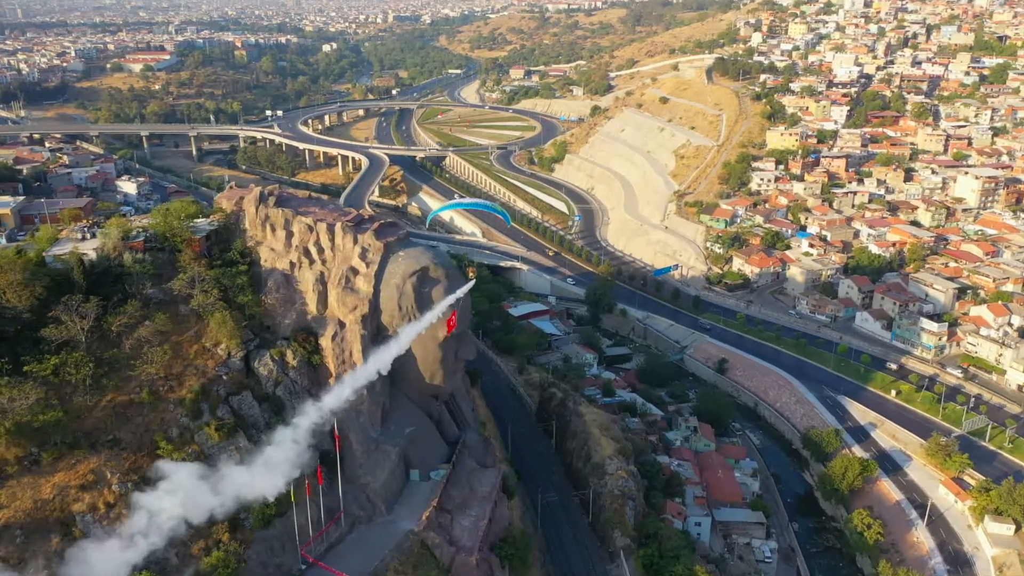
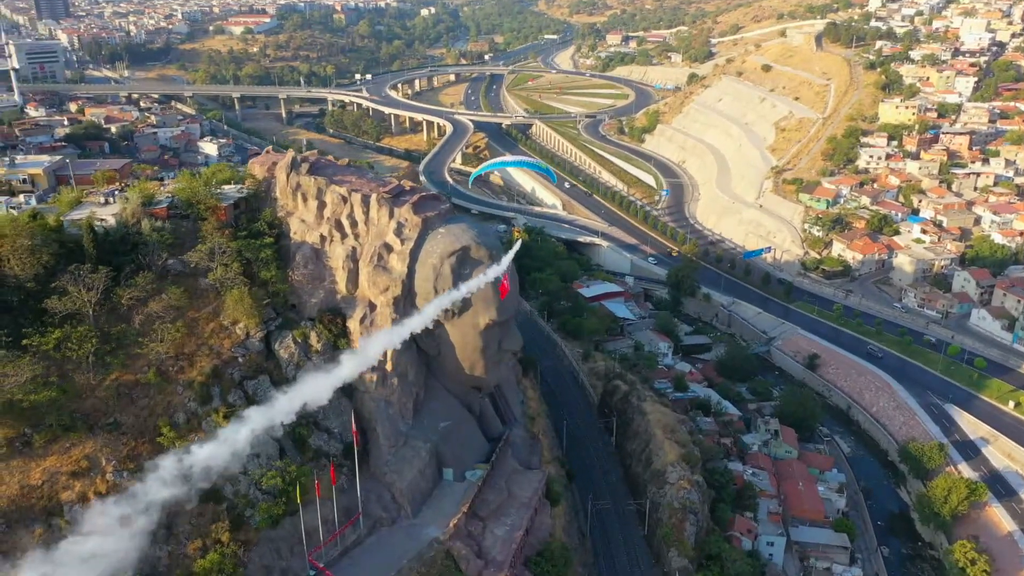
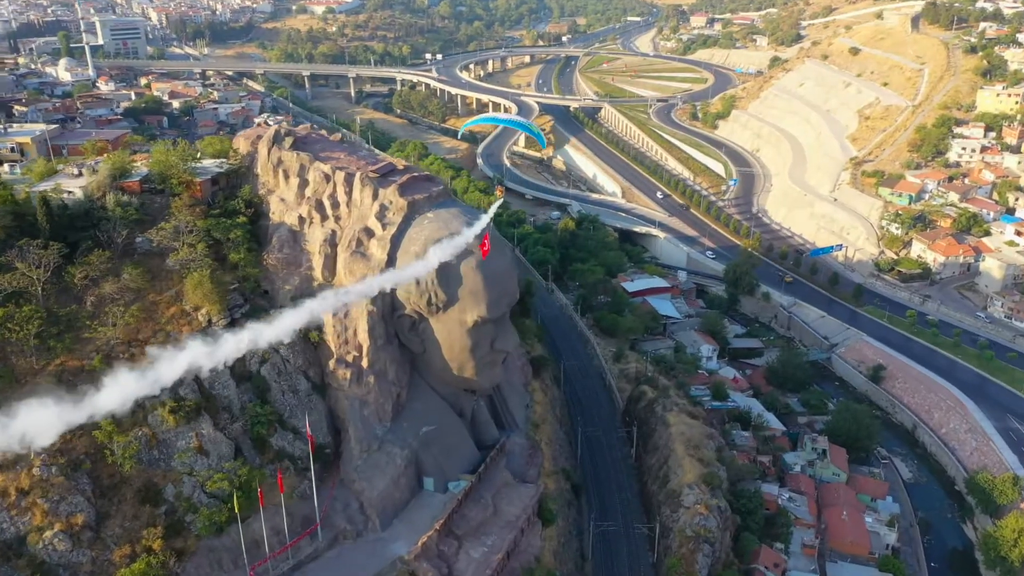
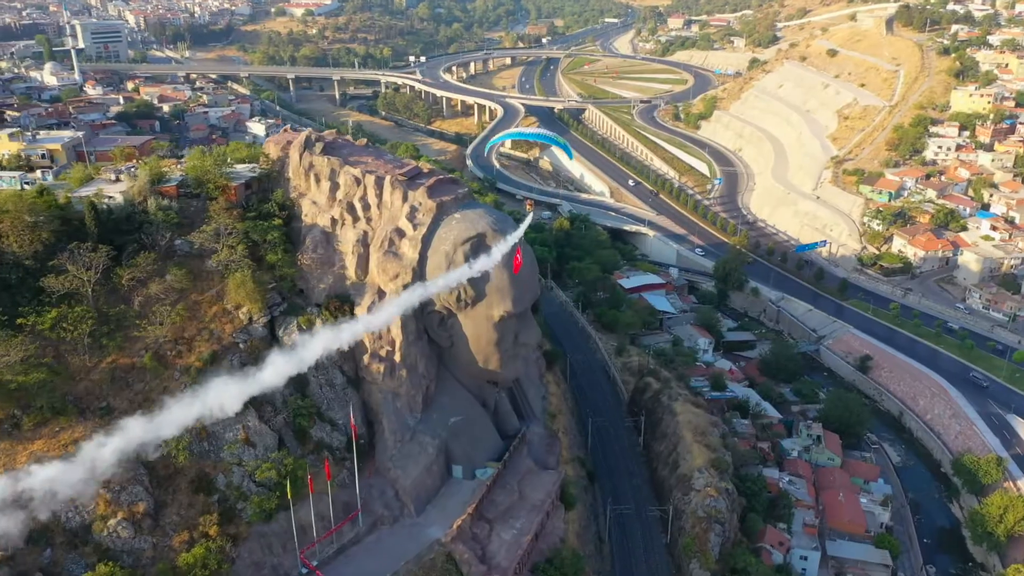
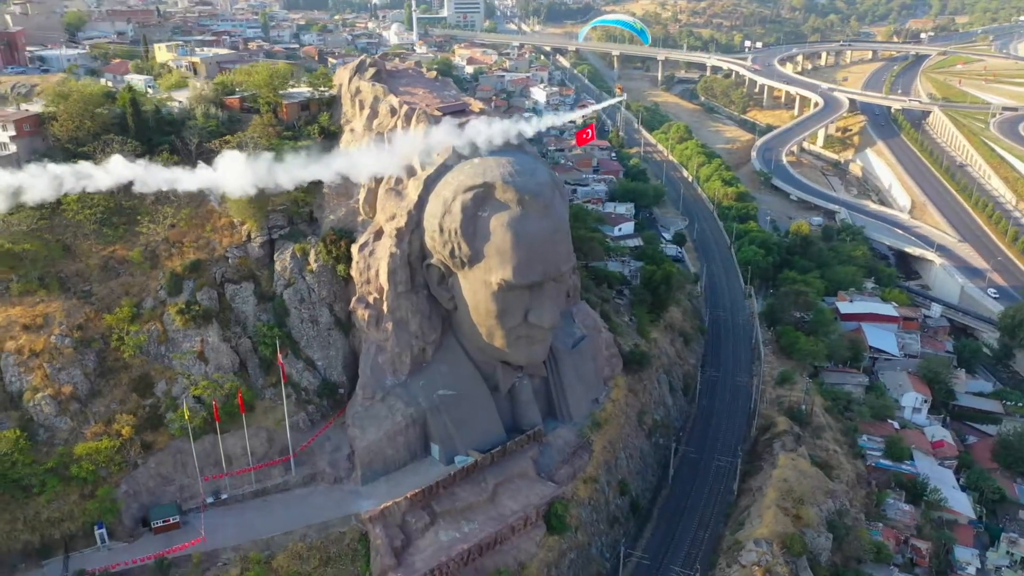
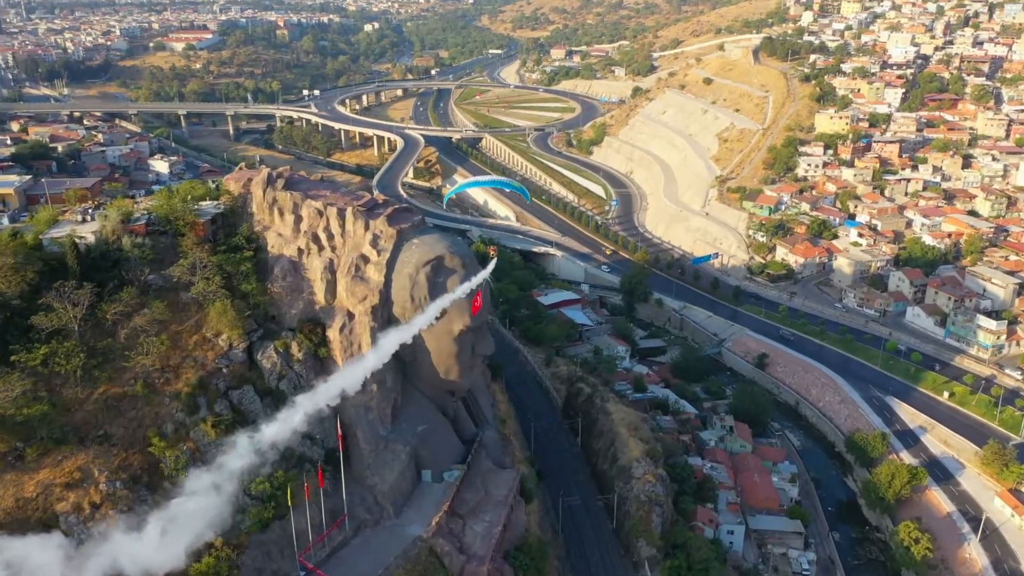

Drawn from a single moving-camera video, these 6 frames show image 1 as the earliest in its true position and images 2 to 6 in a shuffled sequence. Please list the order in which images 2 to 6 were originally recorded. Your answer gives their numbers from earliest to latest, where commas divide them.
6, 2, 4, 3, 5
